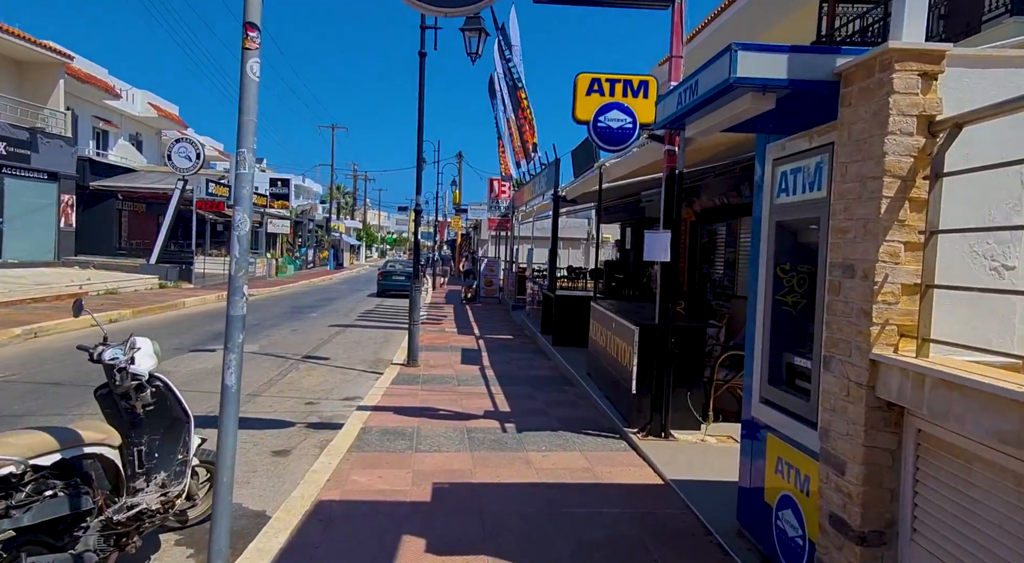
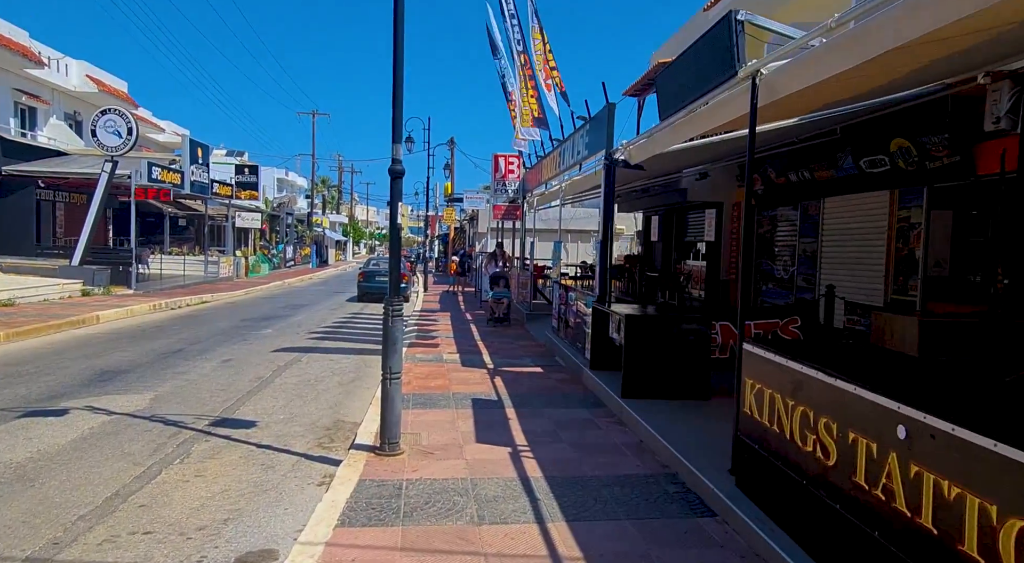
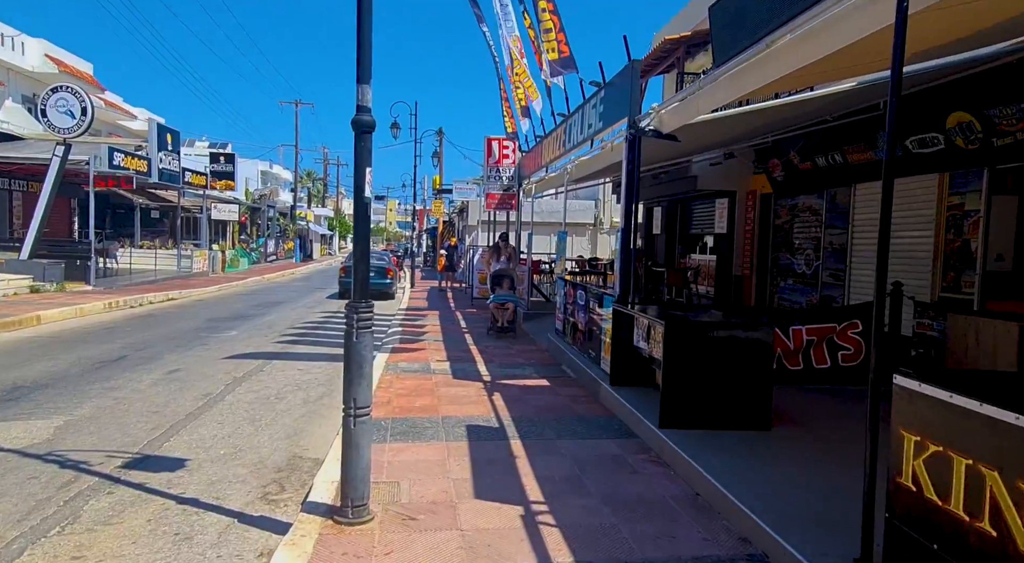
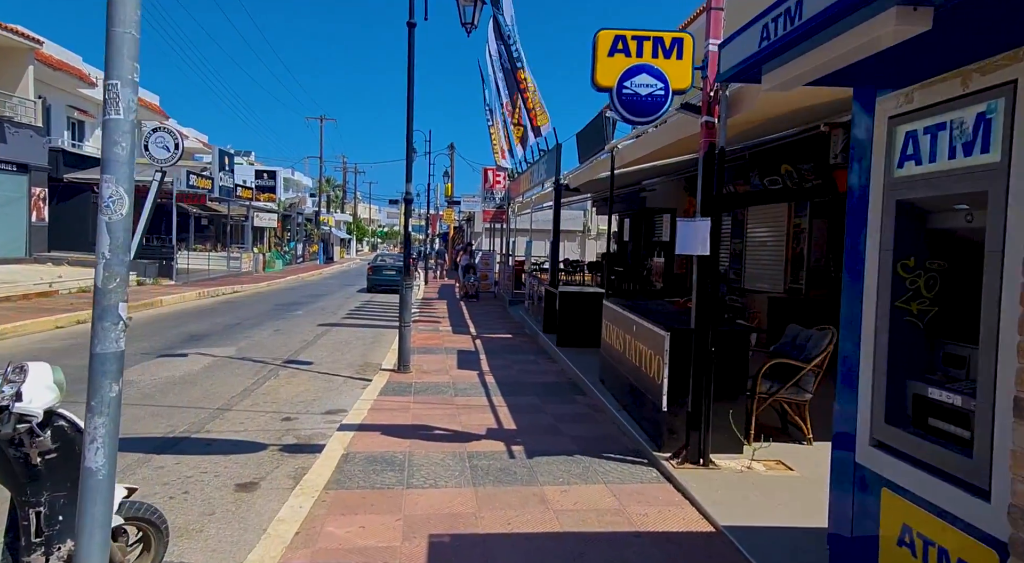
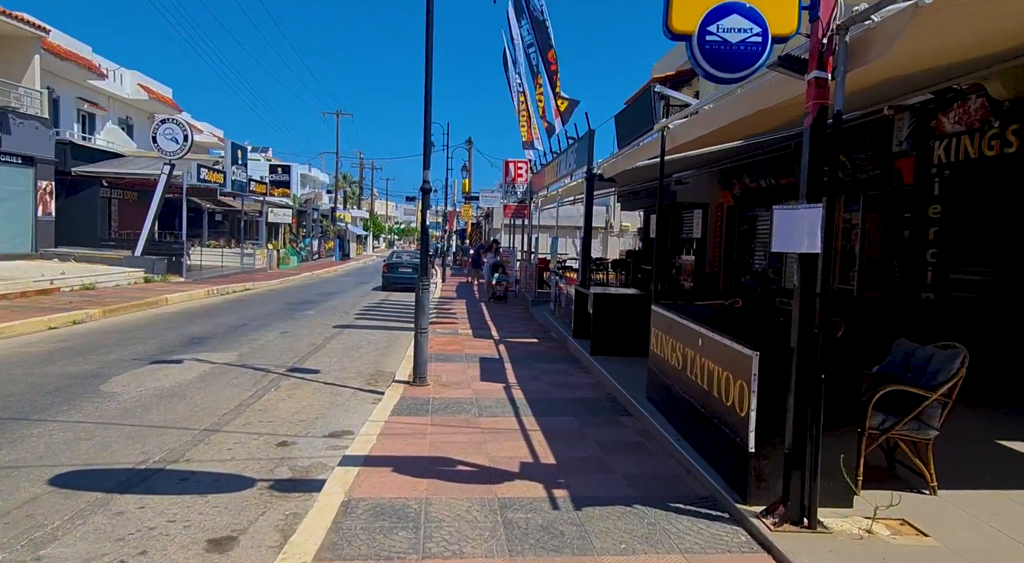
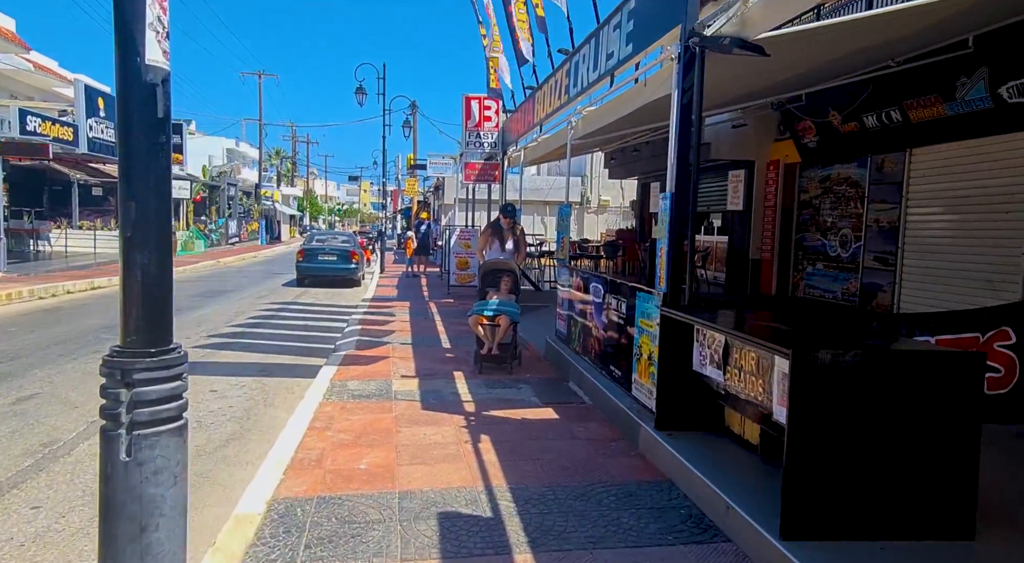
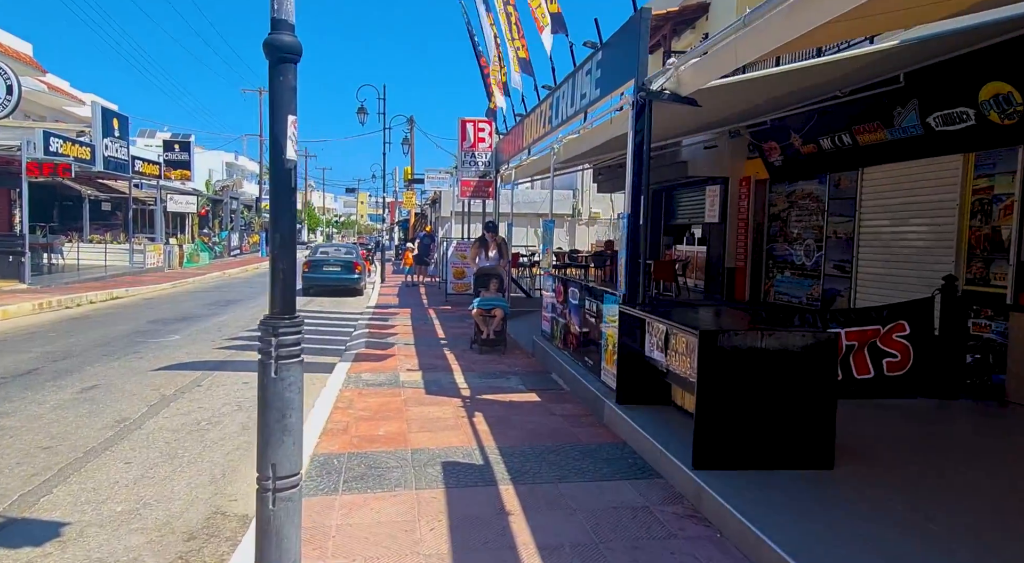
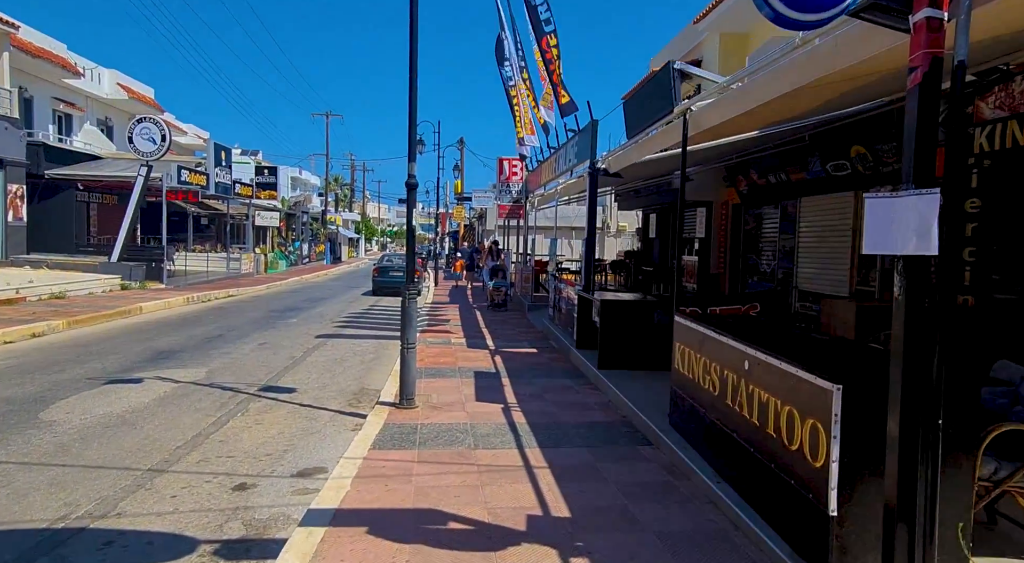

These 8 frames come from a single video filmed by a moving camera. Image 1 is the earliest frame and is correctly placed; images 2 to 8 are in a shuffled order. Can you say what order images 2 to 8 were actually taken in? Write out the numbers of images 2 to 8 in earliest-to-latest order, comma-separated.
4, 5, 8, 2, 3, 7, 6
